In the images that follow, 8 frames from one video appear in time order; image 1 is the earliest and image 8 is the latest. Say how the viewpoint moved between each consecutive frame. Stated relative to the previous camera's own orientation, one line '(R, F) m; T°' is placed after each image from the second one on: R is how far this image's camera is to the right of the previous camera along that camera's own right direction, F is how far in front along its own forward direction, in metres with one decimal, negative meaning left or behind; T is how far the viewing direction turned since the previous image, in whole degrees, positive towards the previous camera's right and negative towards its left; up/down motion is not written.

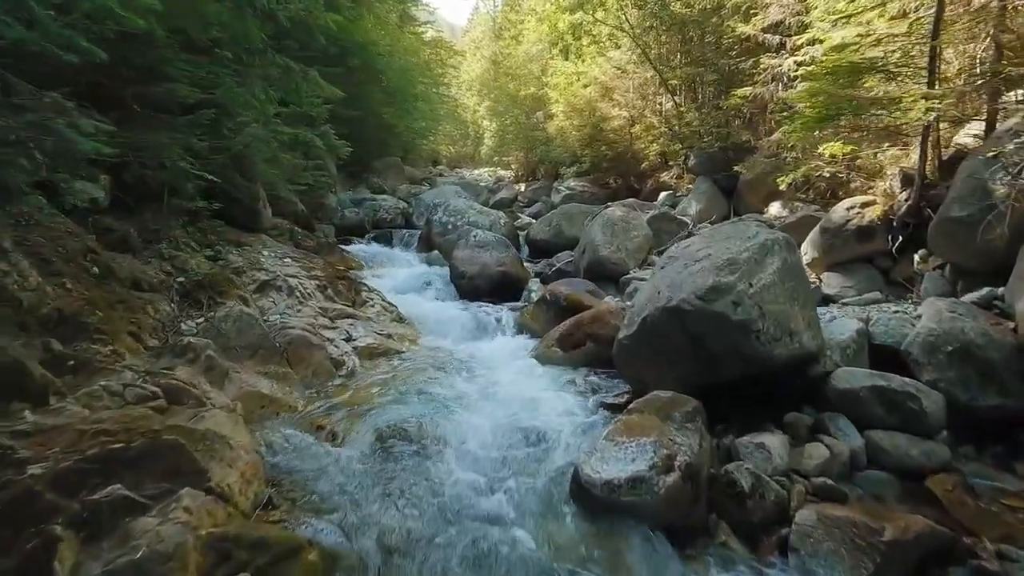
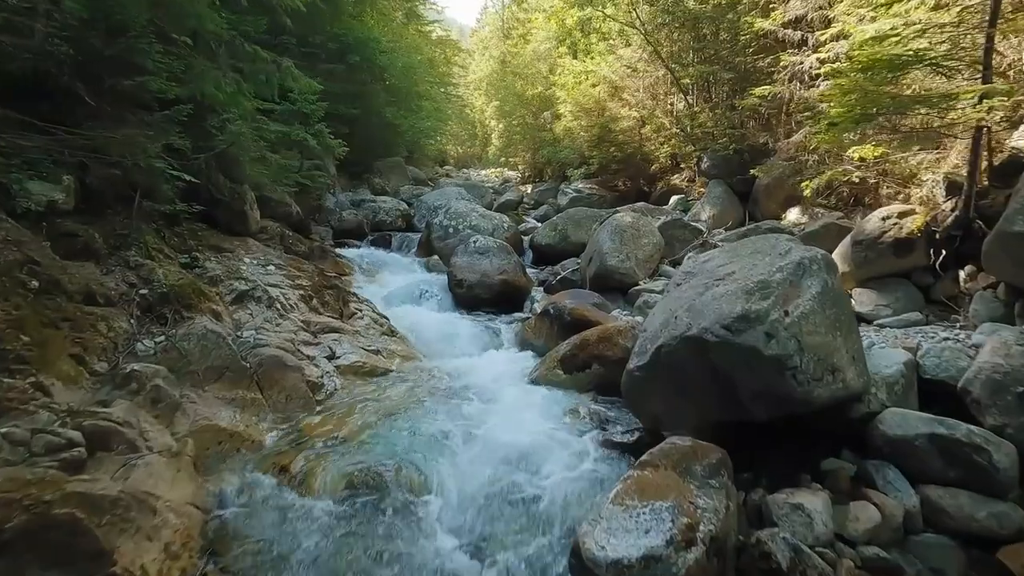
(+0.1, +0.5) m; -1°
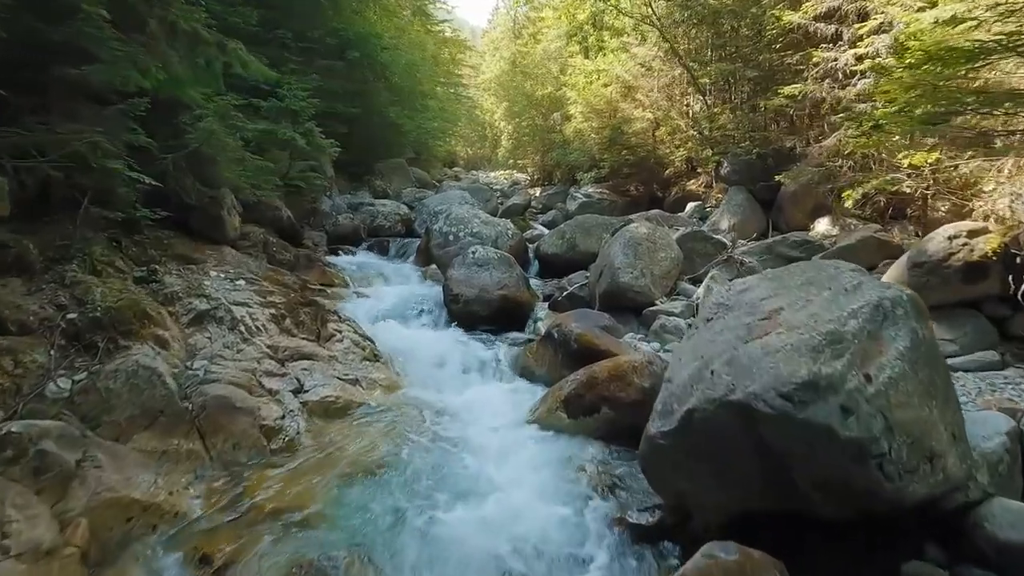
(+0.1, +0.8) m; -1°
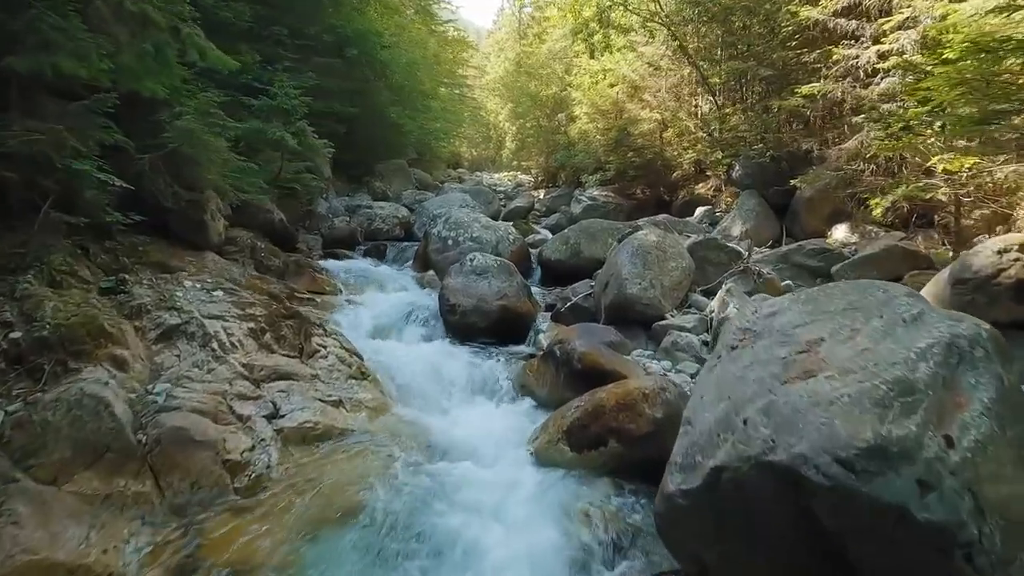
(0.0, +0.5) m; 0°
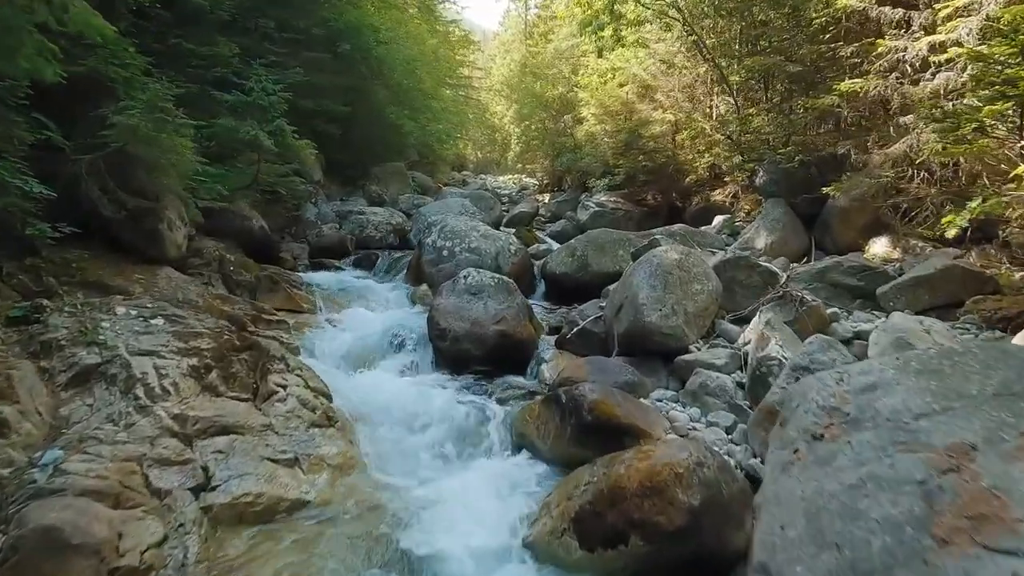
(+0.1, +0.9) m; 0°
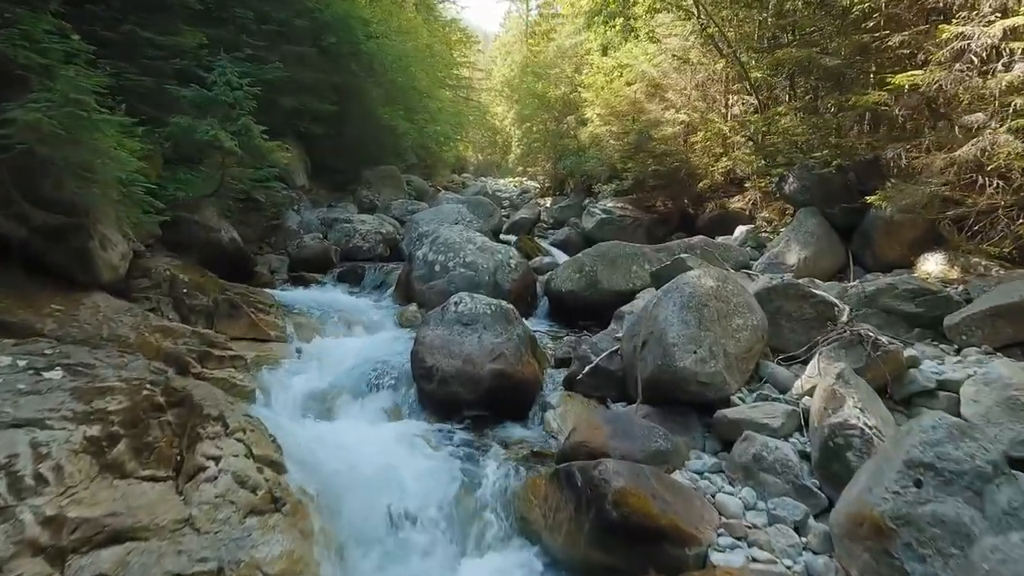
(0.0, +1.0) m; 0°
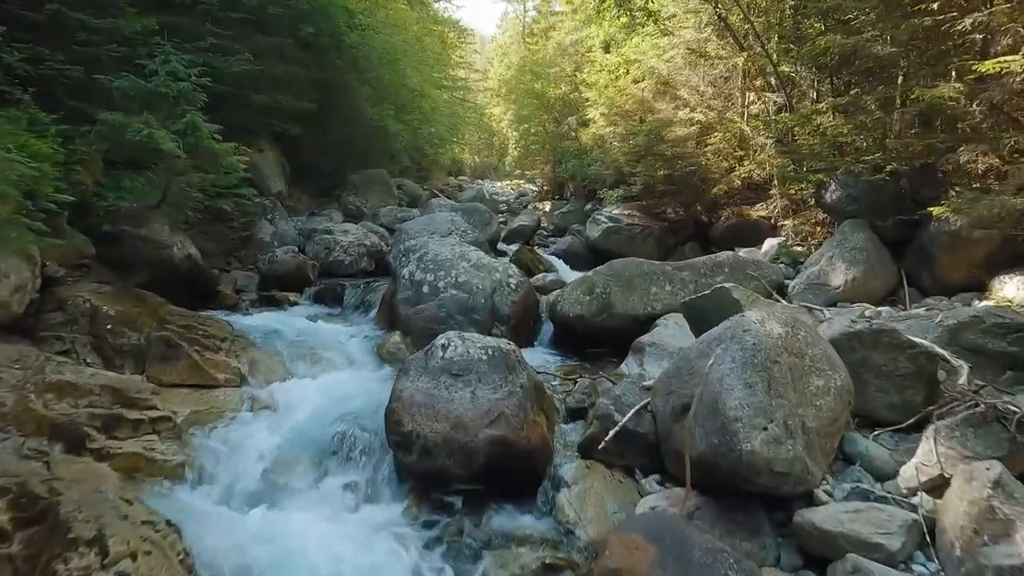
(0.0, +1.2) m; 0°
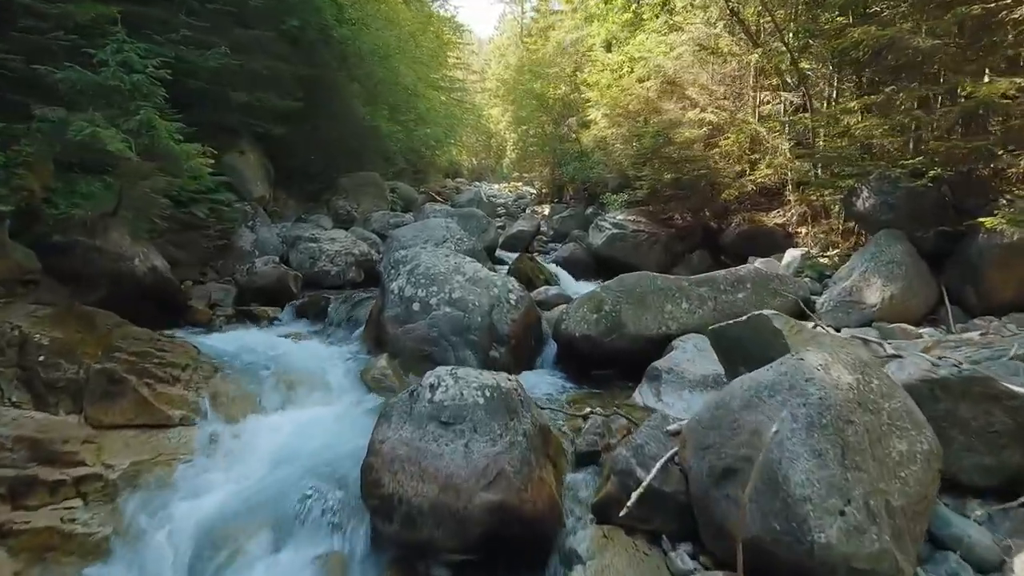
(0.0, +0.7) m; 0°
